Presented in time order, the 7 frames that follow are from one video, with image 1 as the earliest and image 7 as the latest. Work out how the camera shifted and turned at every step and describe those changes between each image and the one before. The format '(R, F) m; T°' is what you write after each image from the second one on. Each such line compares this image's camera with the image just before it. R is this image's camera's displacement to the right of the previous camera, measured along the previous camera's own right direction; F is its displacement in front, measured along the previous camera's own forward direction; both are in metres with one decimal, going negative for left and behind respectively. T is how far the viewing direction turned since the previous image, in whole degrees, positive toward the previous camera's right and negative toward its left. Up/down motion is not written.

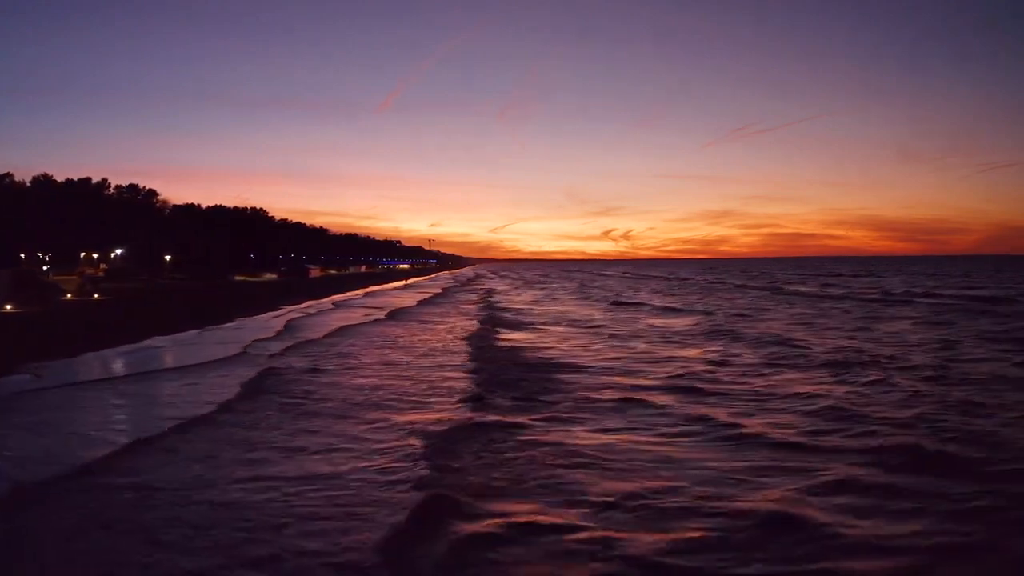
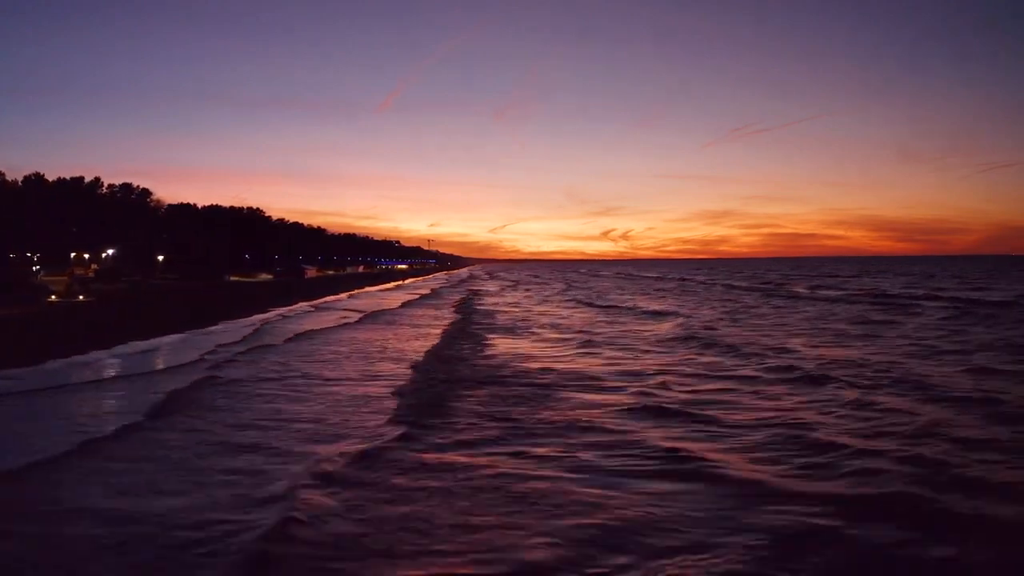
(+0.5, +0.9) m; 0°
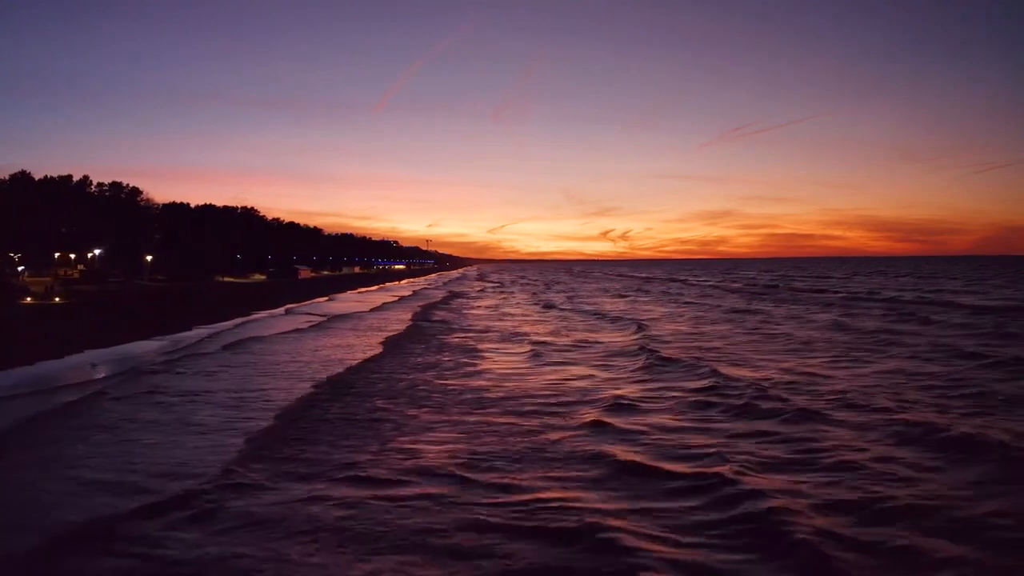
(+0.9, +1.1) m; 0°
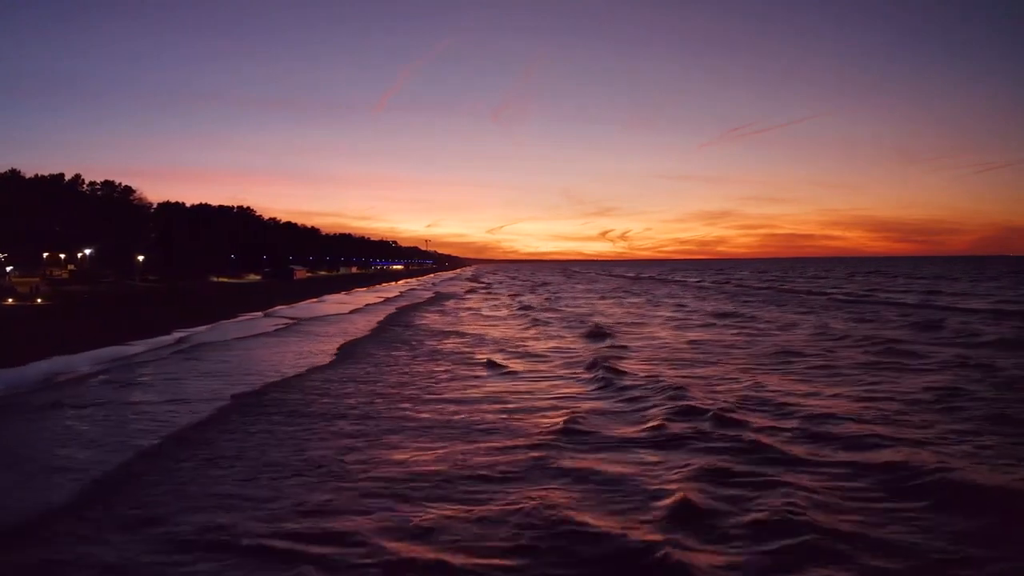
(+0.6, +0.9) m; 0°
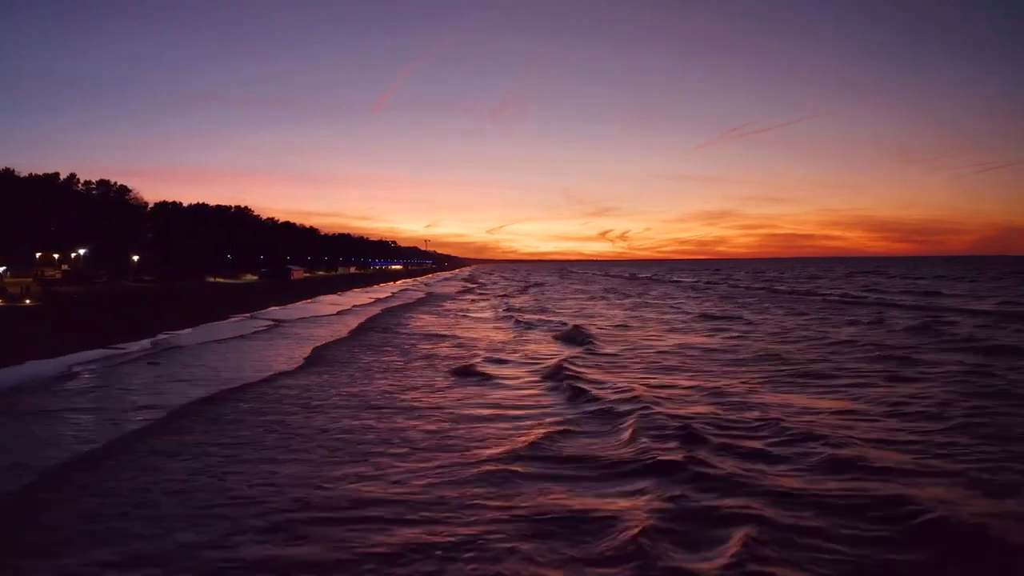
(+0.3, +0.6) m; 0°
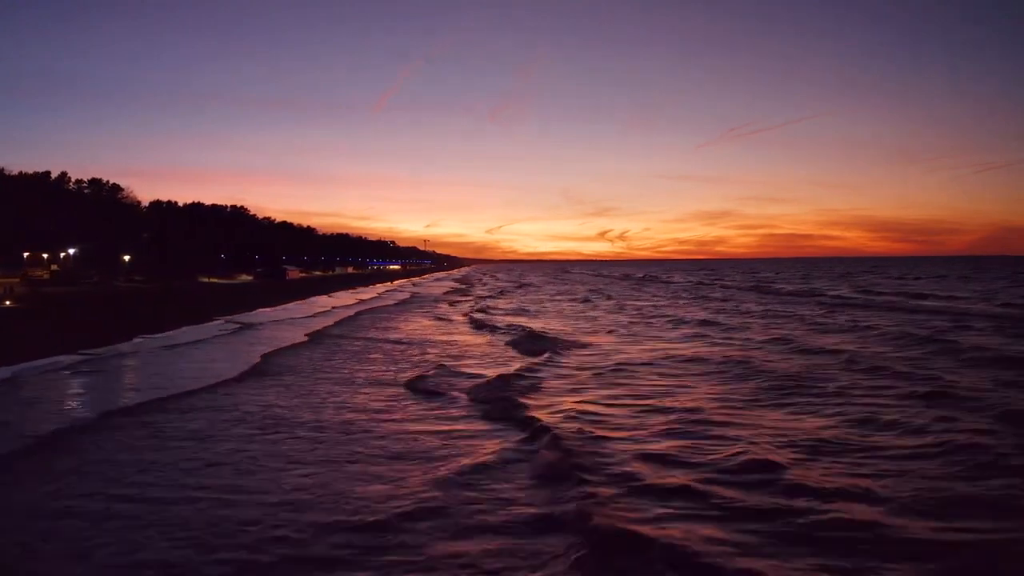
(+0.6, +1.0) m; 0°
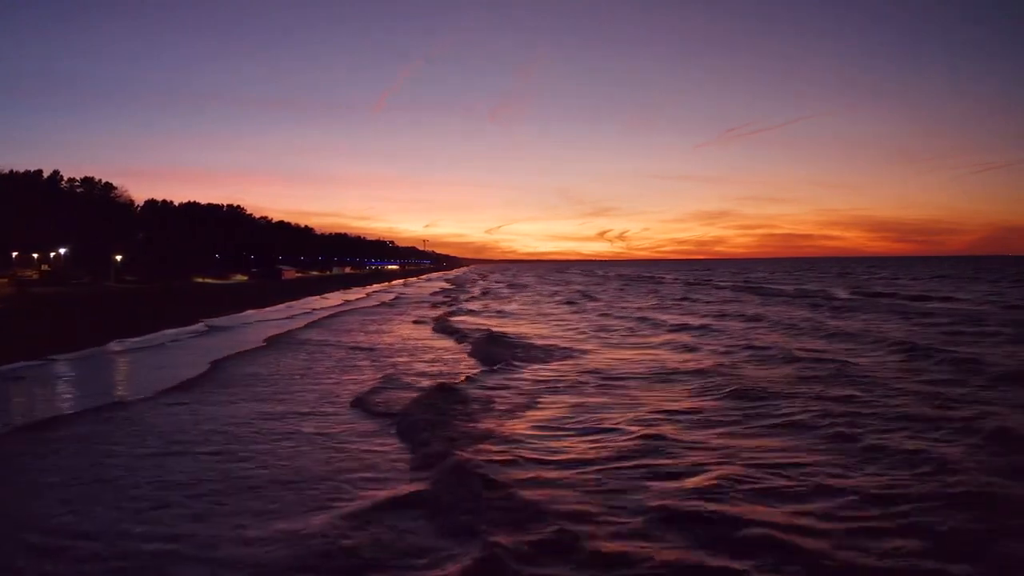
(+0.5, +0.9) m; 0°
